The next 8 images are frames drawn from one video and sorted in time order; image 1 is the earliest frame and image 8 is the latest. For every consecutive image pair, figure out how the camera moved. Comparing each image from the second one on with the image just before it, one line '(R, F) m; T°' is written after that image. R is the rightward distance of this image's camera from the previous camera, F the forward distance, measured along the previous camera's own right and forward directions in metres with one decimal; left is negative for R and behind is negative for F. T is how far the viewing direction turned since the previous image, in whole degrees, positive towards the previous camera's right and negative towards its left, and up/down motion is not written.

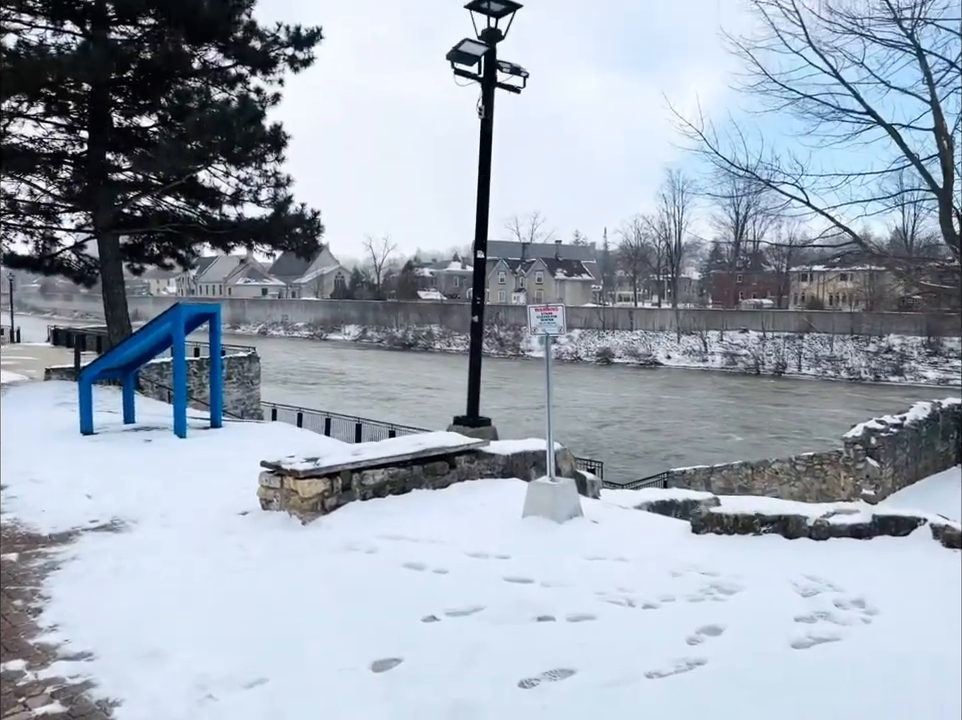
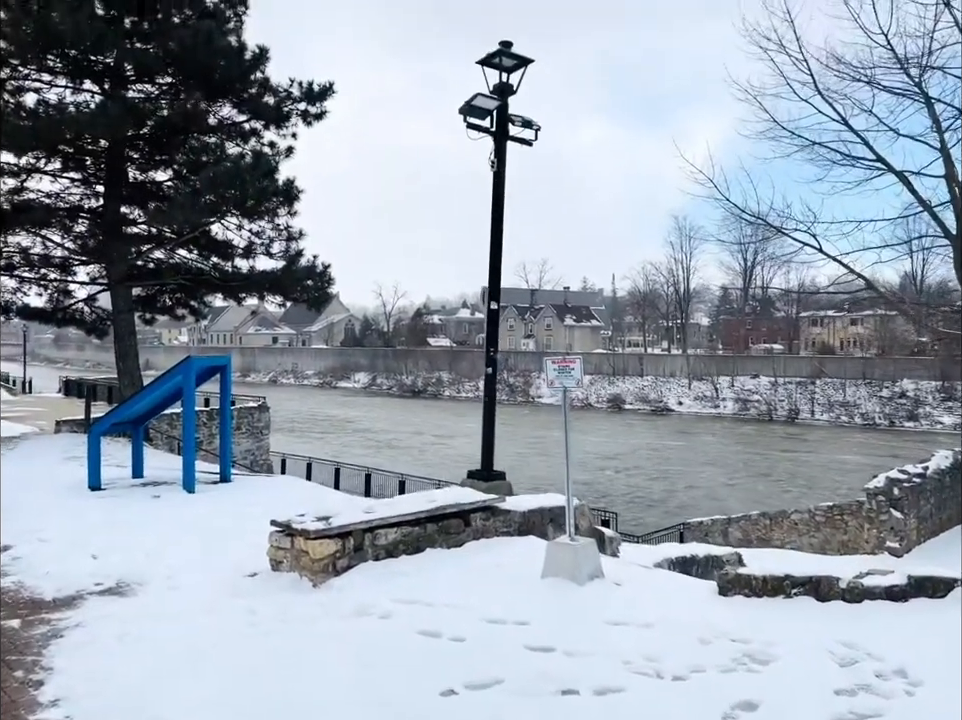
(0.0, +0.1) m; -1°
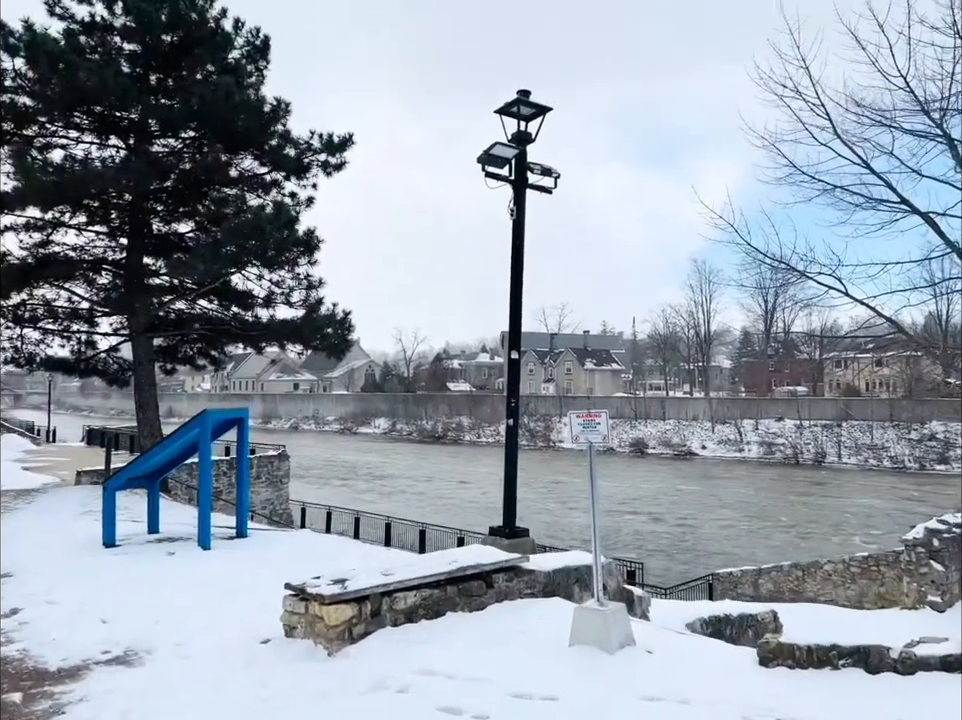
(0.0, +0.2) m; -1°
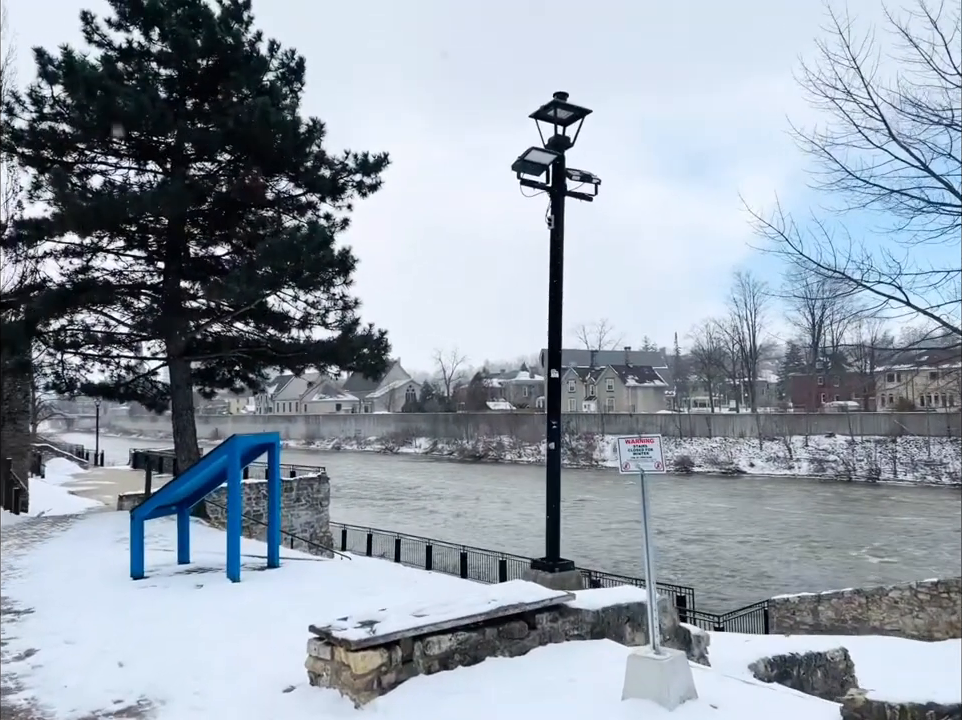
(0.0, +0.4) m; -3°
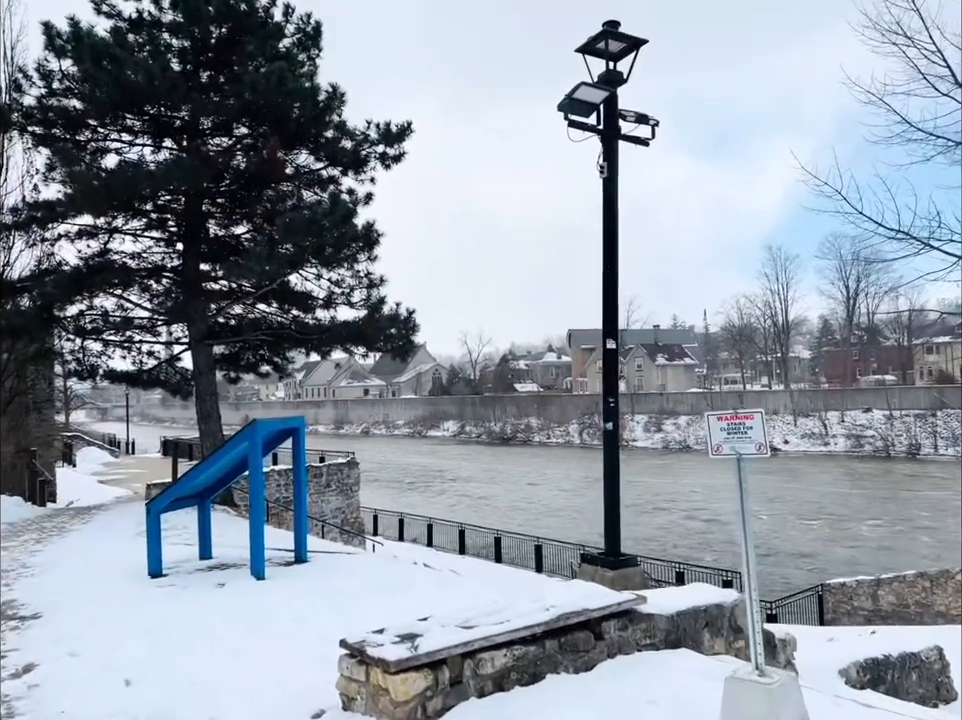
(-0.1, +0.8) m; -2°
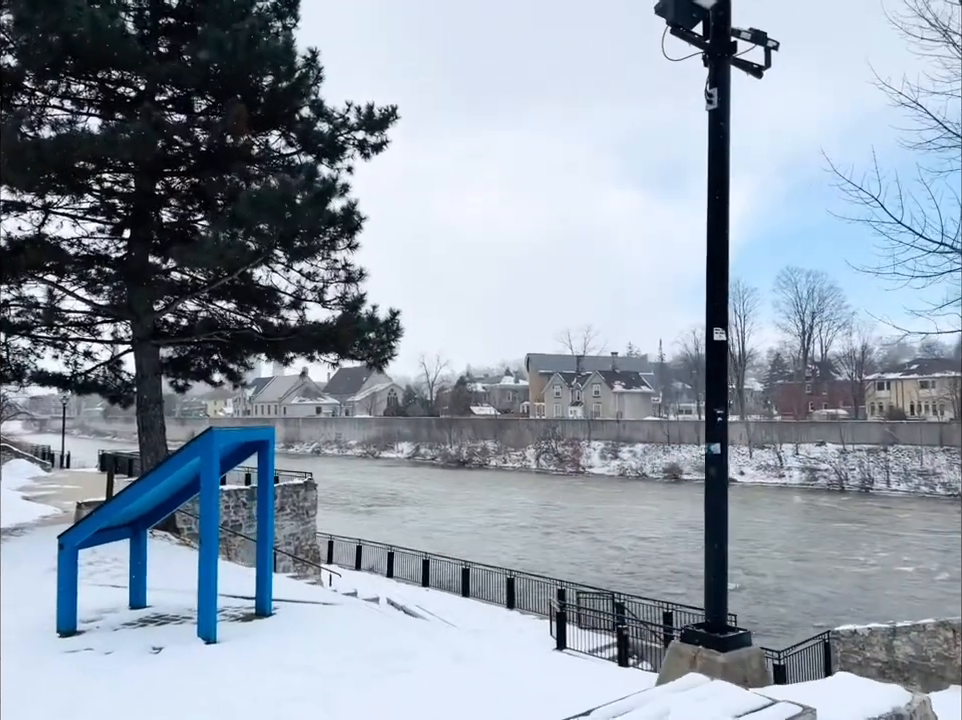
(-0.6, +1.7) m; +3°
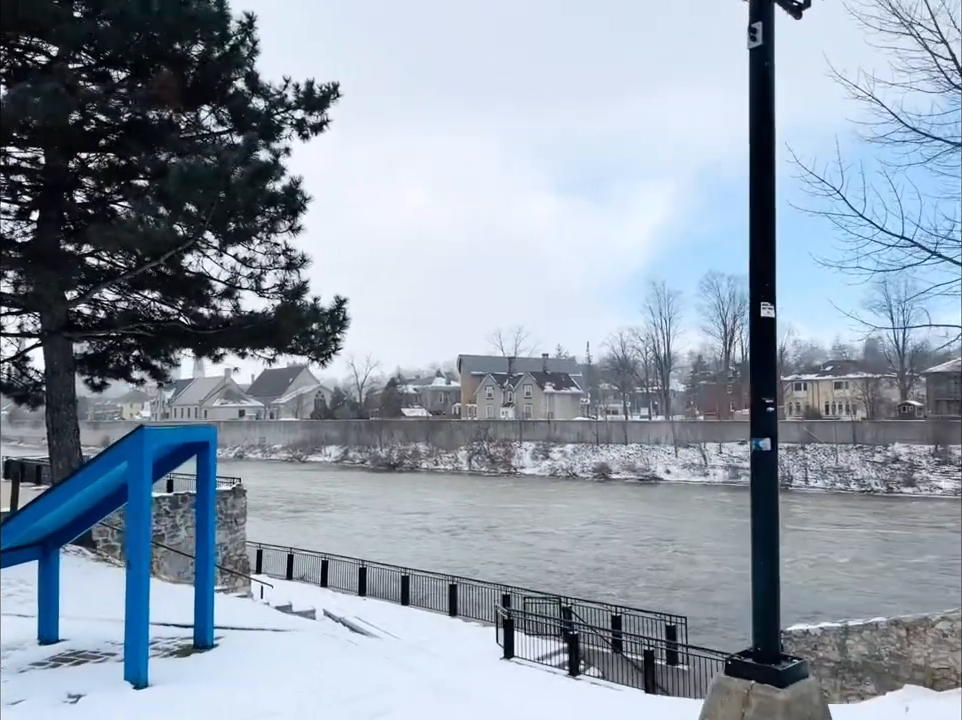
(-0.3, +0.8) m; +5°
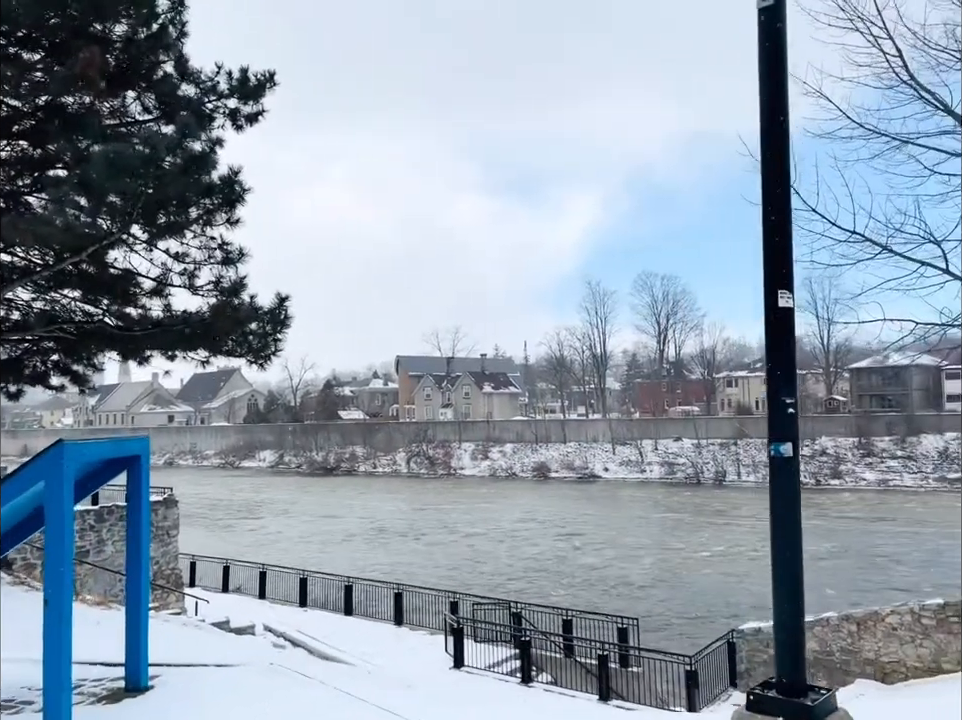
(-0.2, +0.5) m; +5°
